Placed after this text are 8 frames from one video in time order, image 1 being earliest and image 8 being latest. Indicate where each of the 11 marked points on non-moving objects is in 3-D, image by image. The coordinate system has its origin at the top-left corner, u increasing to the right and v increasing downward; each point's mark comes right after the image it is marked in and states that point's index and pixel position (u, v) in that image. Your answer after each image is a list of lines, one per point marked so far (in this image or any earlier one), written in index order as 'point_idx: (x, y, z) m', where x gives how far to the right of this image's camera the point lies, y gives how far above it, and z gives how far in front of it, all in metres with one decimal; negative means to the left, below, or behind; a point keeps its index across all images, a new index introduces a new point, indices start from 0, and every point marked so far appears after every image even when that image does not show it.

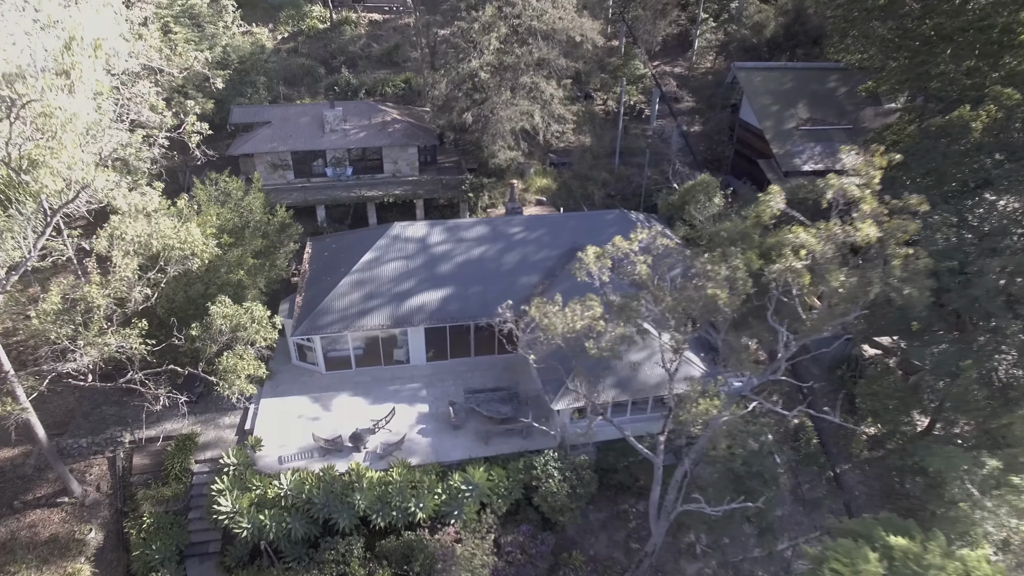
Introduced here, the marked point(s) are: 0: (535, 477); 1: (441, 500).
0: (+0.8, -6.2, +19.3) m
1: (-2.2, -6.8, +18.8) m
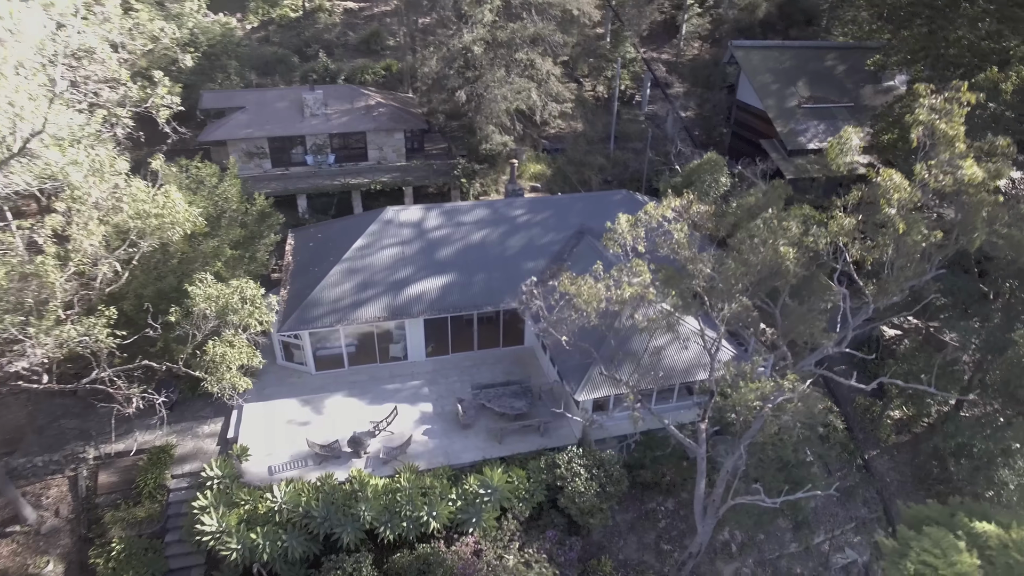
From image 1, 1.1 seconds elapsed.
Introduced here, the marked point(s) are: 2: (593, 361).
0: (+1.4, -5.6, +17.4) m
1: (-1.6, -6.2, +16.8) m
2: (+2.6, -2.1, +18.4) m
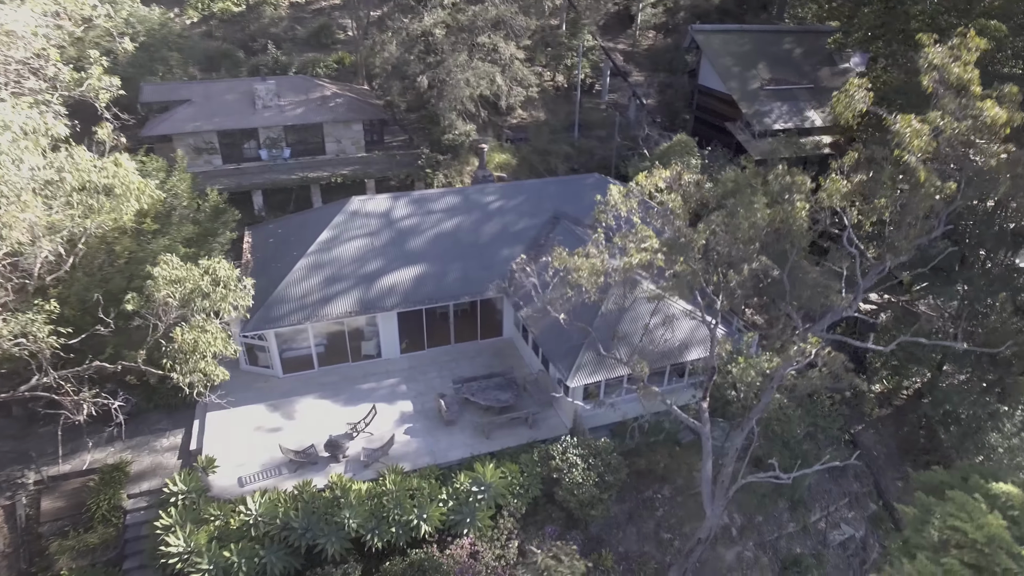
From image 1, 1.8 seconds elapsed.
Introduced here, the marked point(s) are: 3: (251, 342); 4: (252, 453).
0: (+1.2, -5.0, +16.5) m
1: (-1.7, -5.8, +15.7) m
2: (+2.1, -1.6, +17.6) m
3: (-8.8, -1.8, +19.9) m
4: (-7.6, -4.8, +17.3) m
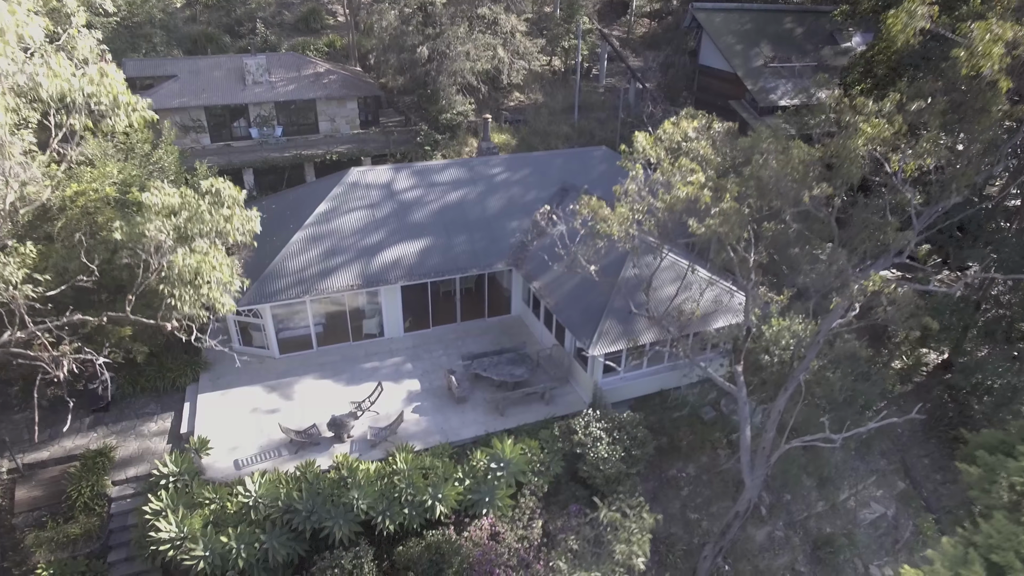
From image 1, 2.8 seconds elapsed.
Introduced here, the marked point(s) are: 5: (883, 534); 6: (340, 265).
0: (+1.7, -4.1, +15.4) m
1: (-1.1, -4.9, +14.5) m
2: (+2.6, -0.6, +16.6) m
3: (-8.4, -1.0, +18.6) m
4: (-7.1, -4.0, +16.0) m
5: (+11.6, -7.7, +18.5) m
6: (-5.4, +0.7, +18.7) m
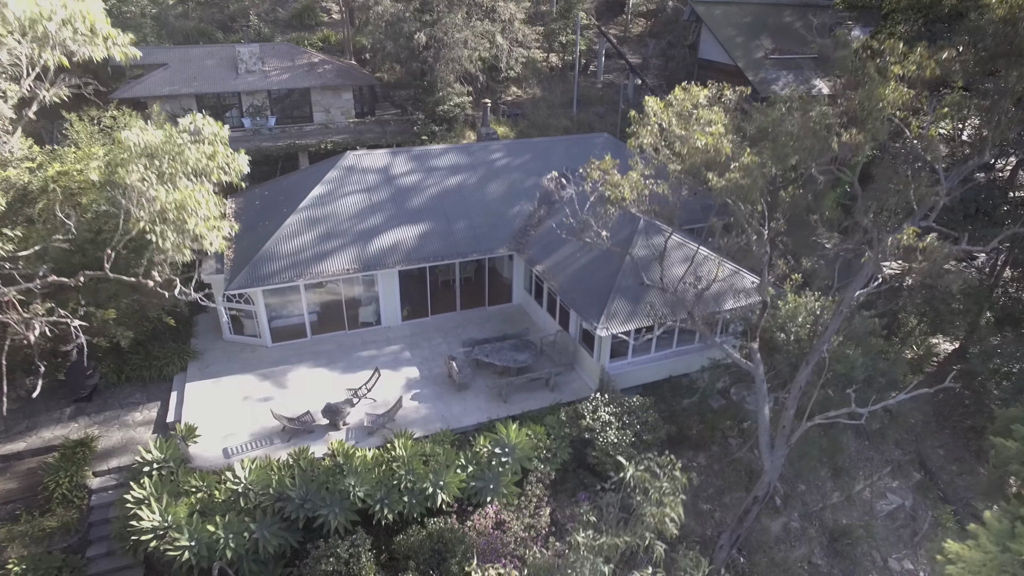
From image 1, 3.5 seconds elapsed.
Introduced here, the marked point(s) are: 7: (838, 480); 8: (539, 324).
0: (+1.8, -3.5, +14.7) m
1: (-1.0, -4.3, +13.7) m
2: (+2.7, 0.0, +15.9) m
3: (-8.3, -0.6, +17.8) m
4: (-7.0, -3.4, +15.2) m
5: (+11.7, -7.2, +17.8) m
6: (-5.4, +1.2, +18.0) m
7: (+9.9, -5.8, +17.9) m
8: (+0.9, -1.2, +19.2) m
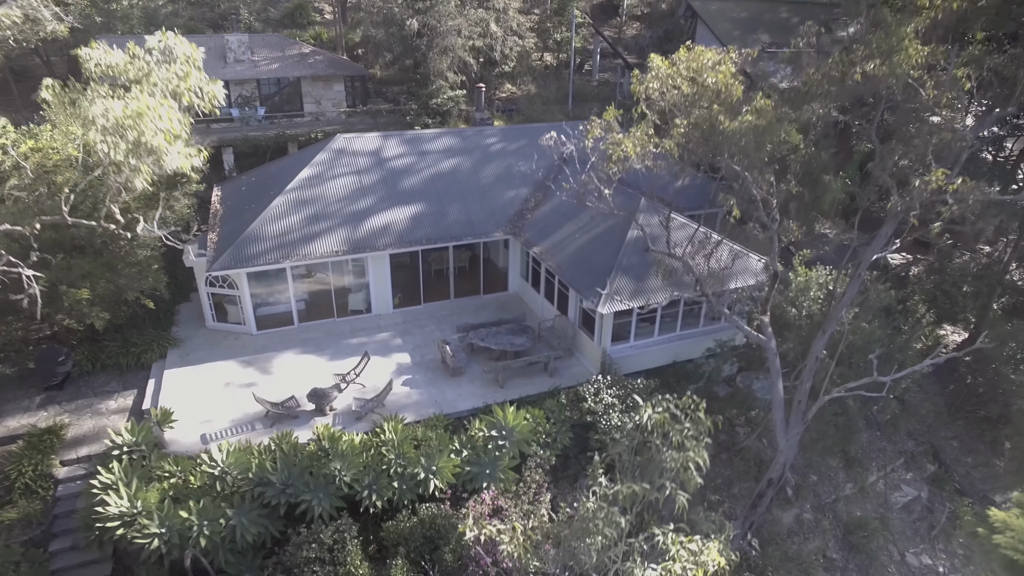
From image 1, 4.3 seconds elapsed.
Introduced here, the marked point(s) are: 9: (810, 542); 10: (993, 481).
0: (+1.8, -2.9, +13.8) m
1: (-1.1, -3.7, +12.9) m
2: (+2.6, +0.5, +15.2) m
3: (-8.4, -0.1, +17.0) m
4: (-7.1, -2.9, +14.3) m
5: (+11.6, -6.6, +16.9) m
6: (-5.5, +1.7, +17.2) m
7: (+9.8, -5.3, +17.1) m
8: (+0.8, -0.7, +18.4) m
9: (+7.8, -6.7, +15.6) m
10: (+14.6, -5.8, +17.9) m
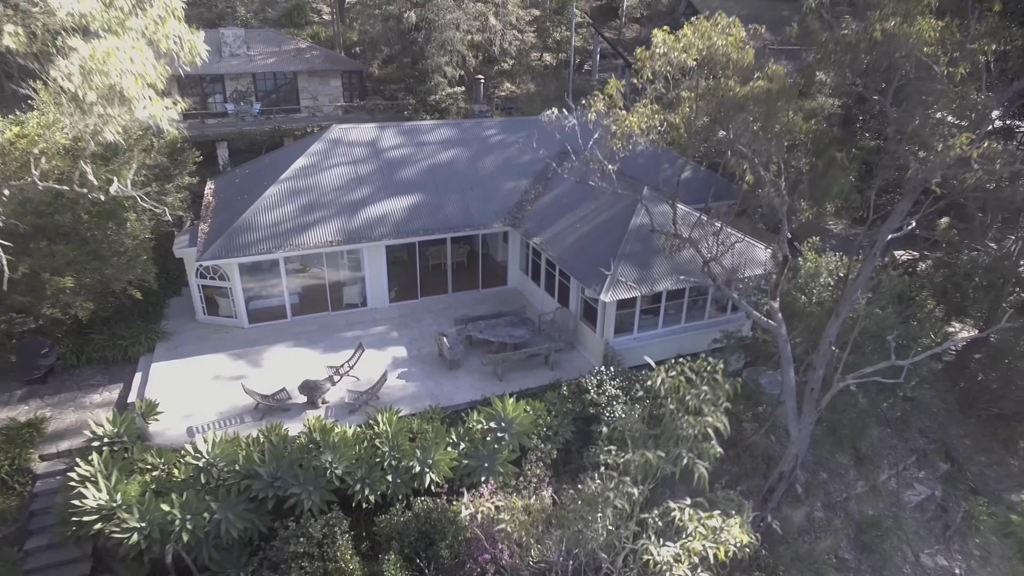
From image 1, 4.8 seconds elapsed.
0: (+1.8, -2.6, +13.3) m
1: (-1.1, -3.4, +12.3) m
2: (+2.5, +0.8, +14.7) m
3: (-8.5, +0.1, +16.5) m
4: (-7.1, -2.6, +13.7) m
5: (+11.6, -6.4, +16.4) m
6: (-5.5, +1.9, +16.7) m
7: (+9.8, -5.1, +16.5) m
8: (+0.8, -0.5, +17.9) m
9: (+7.8, -6.4, +15.0) m
10: (+14.6, -5.6, +17.3) m
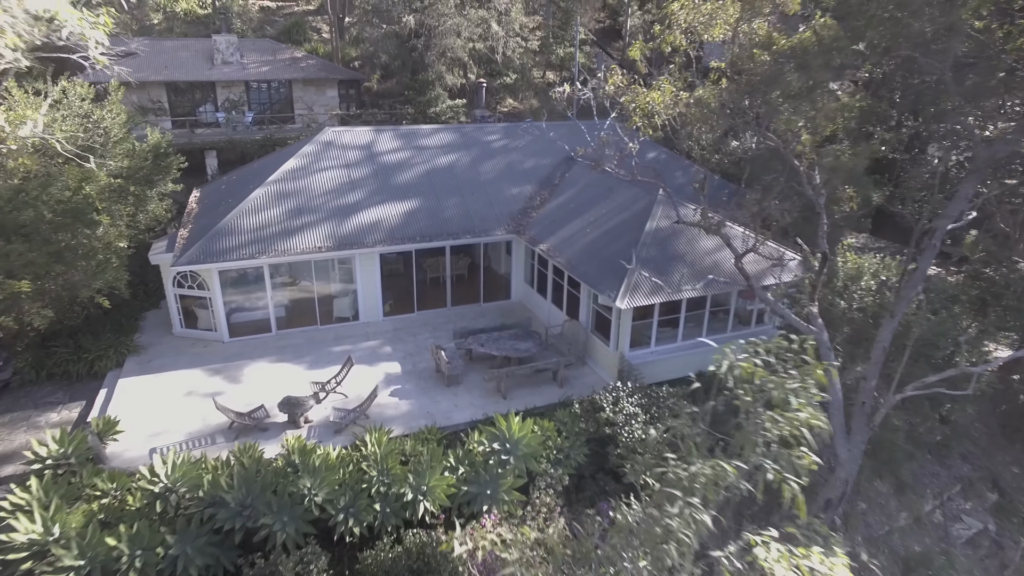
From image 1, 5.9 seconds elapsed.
0: (+1.9, -2.7, +11.8) m
1: (-0.9, -3.4, +10.8) m
2: (+2.7, +0.6, +13.4) m
3: (-8.3, -0.1, +15.2) m
4: (-7.0, -2.7, +12.3) m
5: (+11.7, -6.6, +14.7) m
6: (-5.4, +1.6, +15.5) m
7: (+9.9, -5.3, +14.9) m
8: (+0.9, -0.8, +16.5) m
9: (+7.9, -6.6, +13.3) m
10: (+14.7, -5.9, +15.7) m
